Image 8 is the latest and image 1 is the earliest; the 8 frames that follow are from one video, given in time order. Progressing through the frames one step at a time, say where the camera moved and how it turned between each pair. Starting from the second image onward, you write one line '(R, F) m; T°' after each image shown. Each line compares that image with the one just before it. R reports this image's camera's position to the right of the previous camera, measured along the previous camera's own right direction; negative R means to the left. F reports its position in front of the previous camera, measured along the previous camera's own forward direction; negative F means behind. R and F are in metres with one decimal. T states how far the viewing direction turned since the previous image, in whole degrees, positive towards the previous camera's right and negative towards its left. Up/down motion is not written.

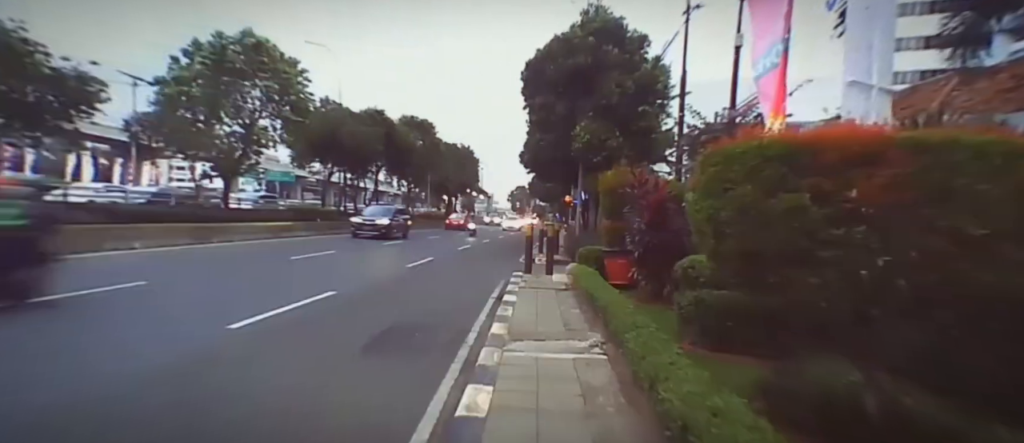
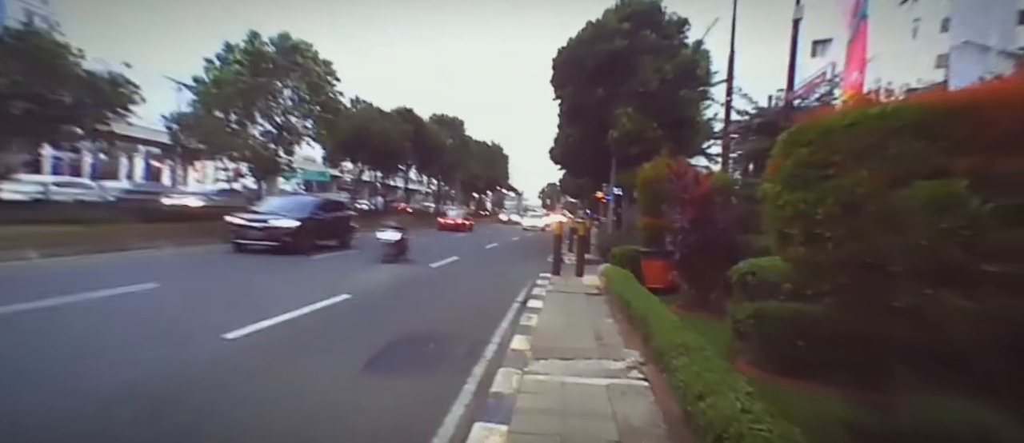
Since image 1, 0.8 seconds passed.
(+0.1, +0.6) m; -4°
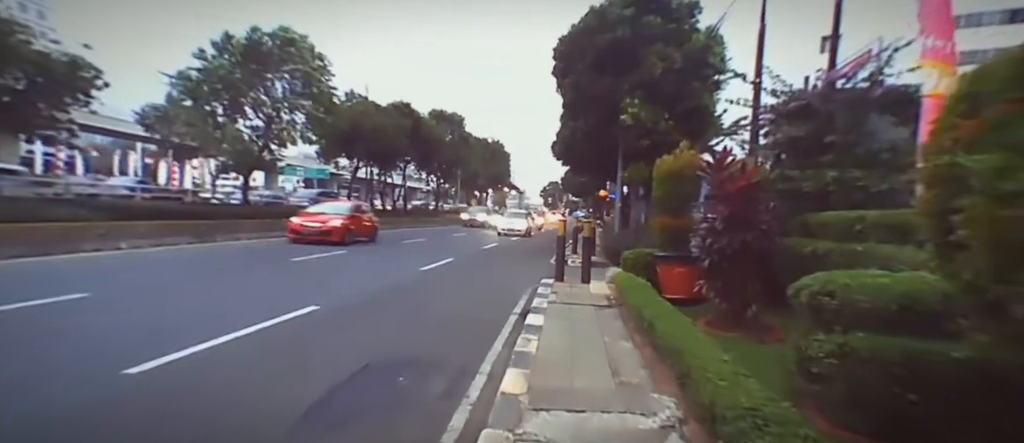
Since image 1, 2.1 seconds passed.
(+0.1, +1.0) m; 0°
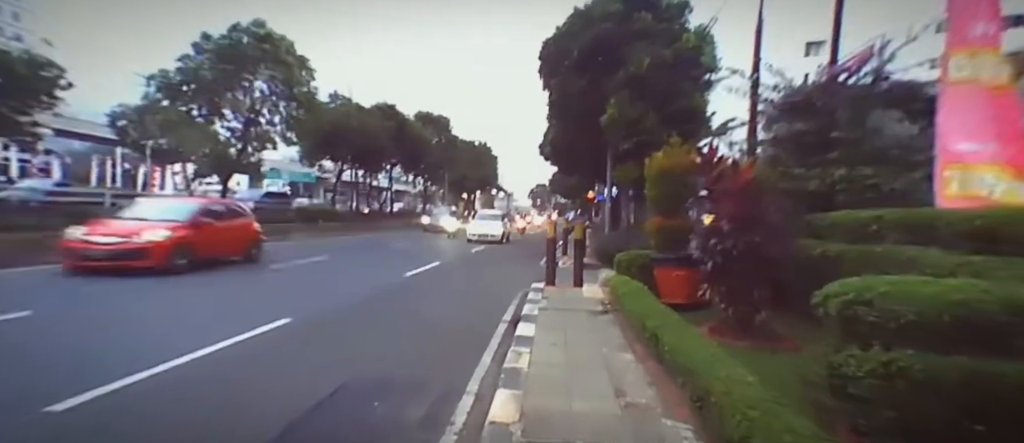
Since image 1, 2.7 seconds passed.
(0.0, +0.4) m; +2°
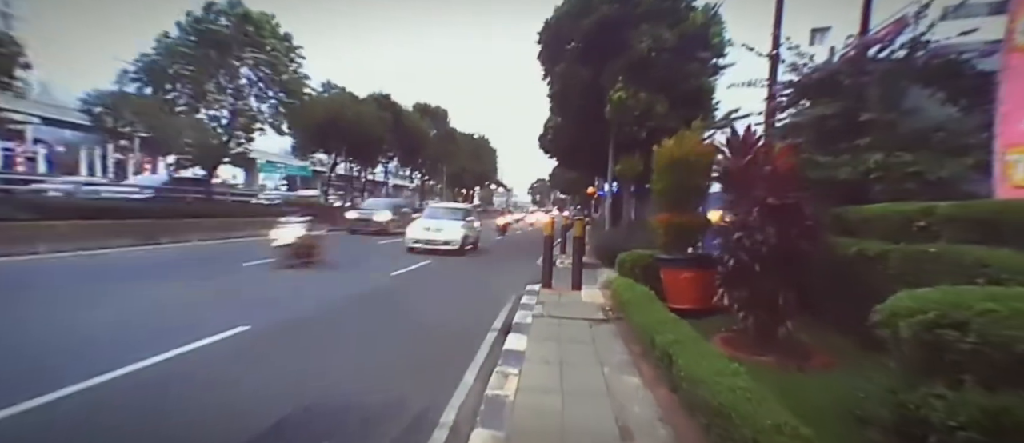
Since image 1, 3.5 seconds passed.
(+0.1, +0.6) m; 0°
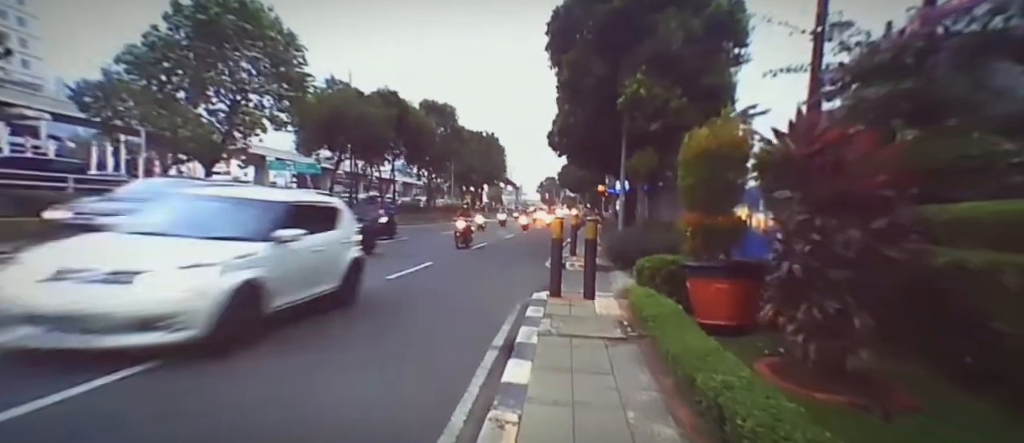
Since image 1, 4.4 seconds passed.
(+0.1, +0.8) m; -1°
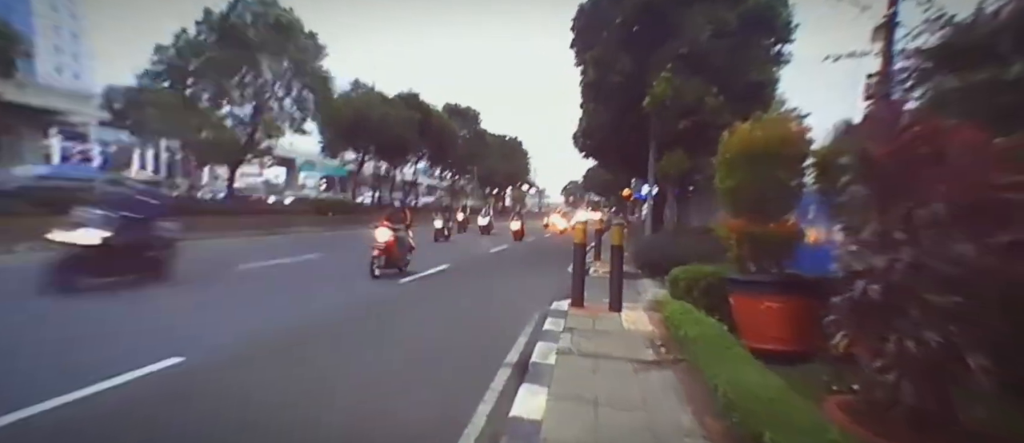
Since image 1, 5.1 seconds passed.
(+0.1, +0.6) m; -3°
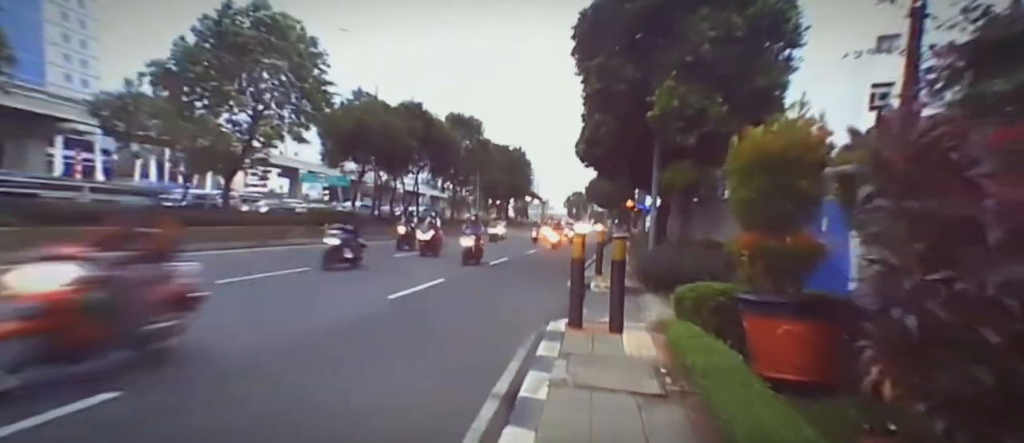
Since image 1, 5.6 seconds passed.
(+0.1, +0.4) m; 0°
